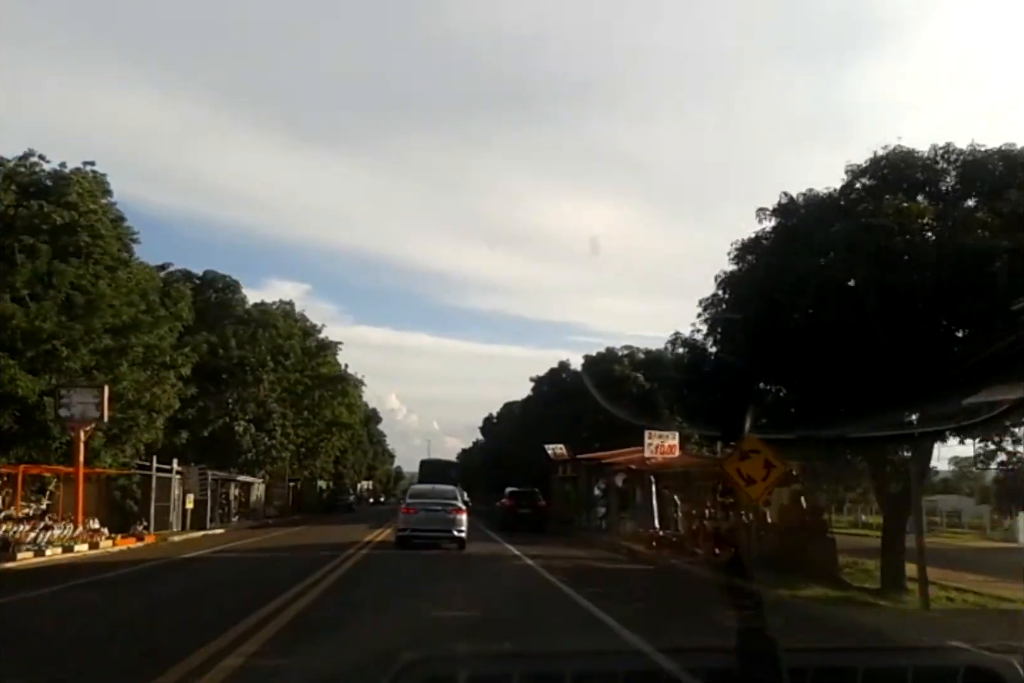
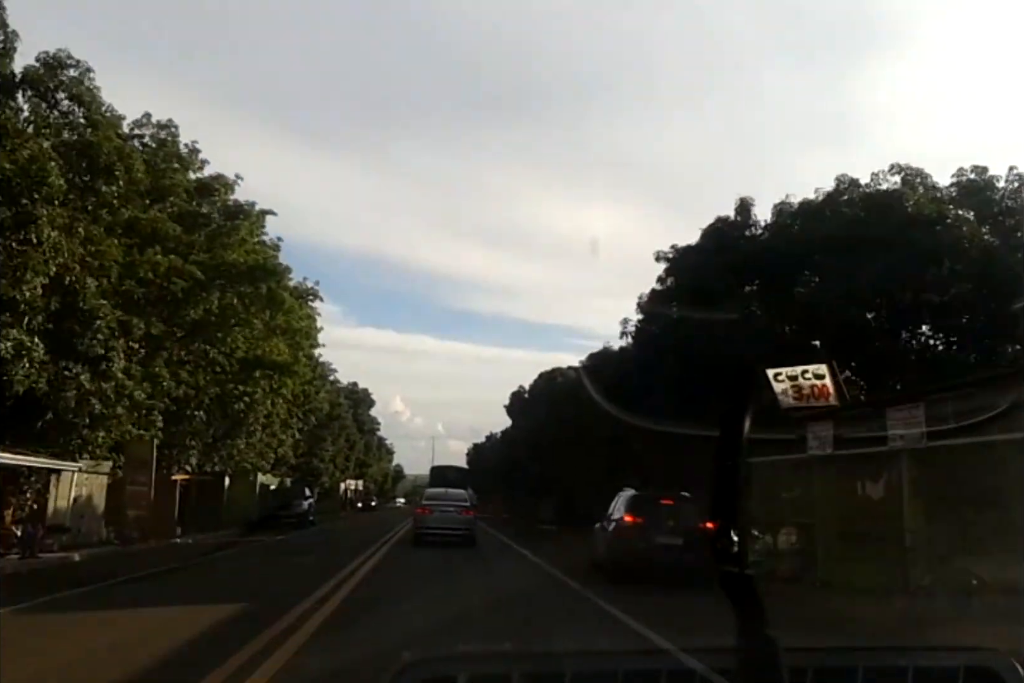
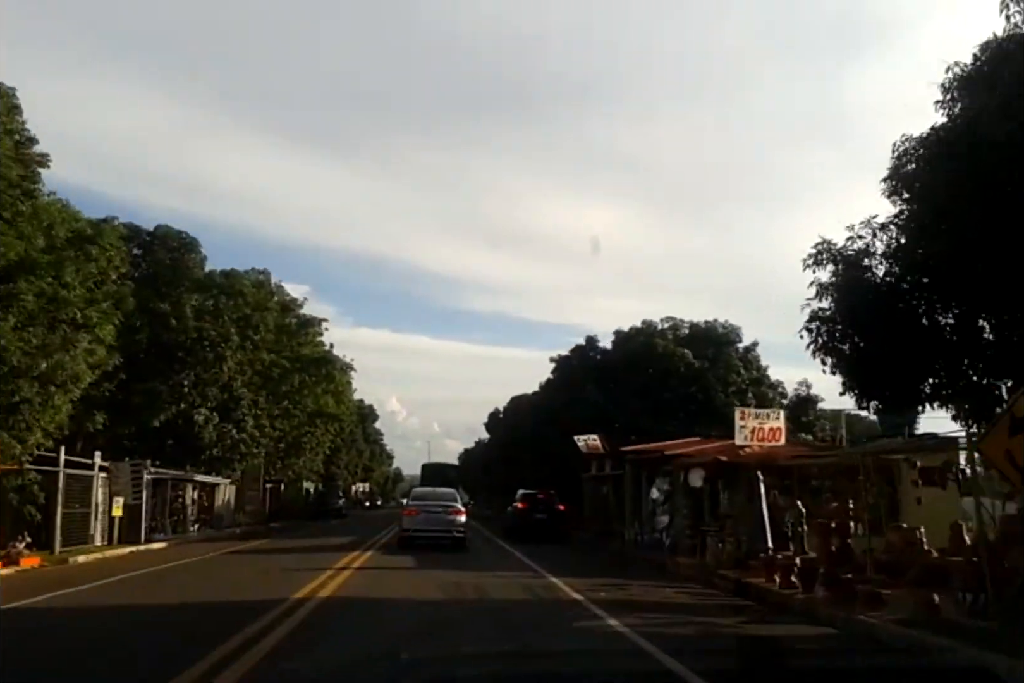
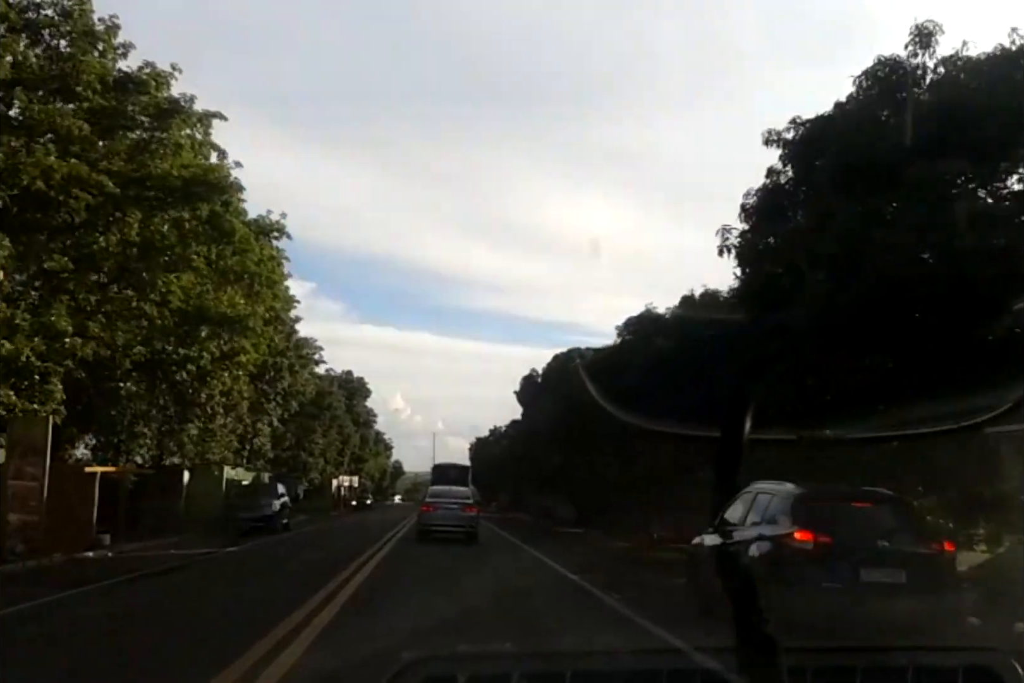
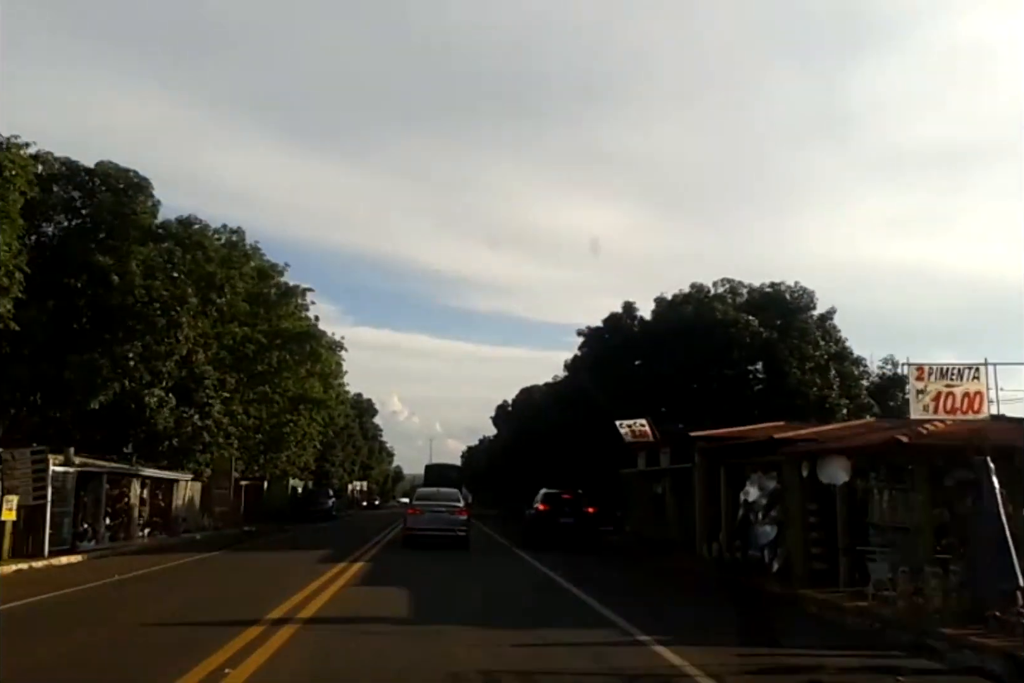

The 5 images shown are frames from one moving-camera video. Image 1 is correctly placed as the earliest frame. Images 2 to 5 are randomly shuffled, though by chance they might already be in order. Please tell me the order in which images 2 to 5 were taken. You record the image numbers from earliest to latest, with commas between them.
3, 5, 2, 4
